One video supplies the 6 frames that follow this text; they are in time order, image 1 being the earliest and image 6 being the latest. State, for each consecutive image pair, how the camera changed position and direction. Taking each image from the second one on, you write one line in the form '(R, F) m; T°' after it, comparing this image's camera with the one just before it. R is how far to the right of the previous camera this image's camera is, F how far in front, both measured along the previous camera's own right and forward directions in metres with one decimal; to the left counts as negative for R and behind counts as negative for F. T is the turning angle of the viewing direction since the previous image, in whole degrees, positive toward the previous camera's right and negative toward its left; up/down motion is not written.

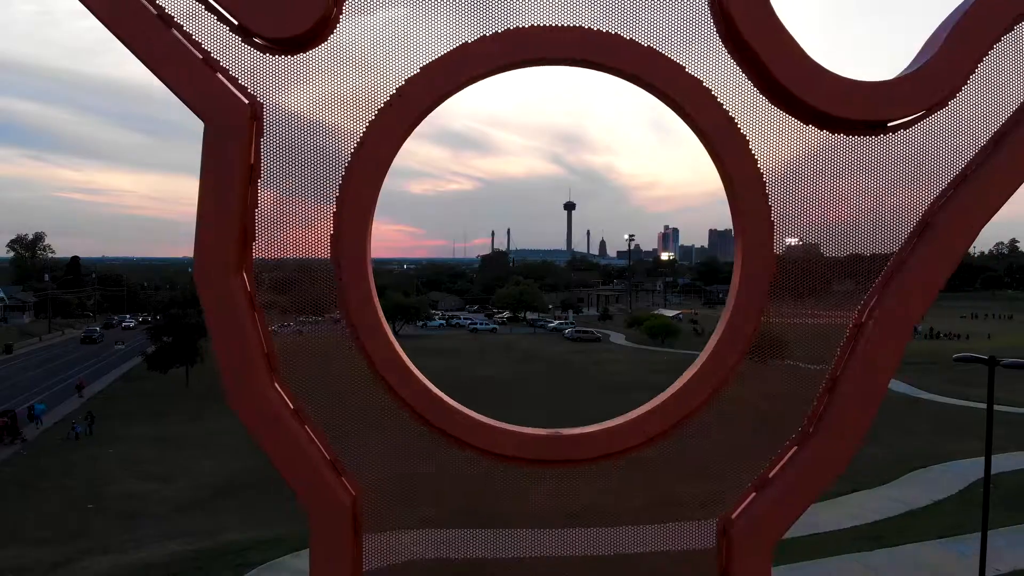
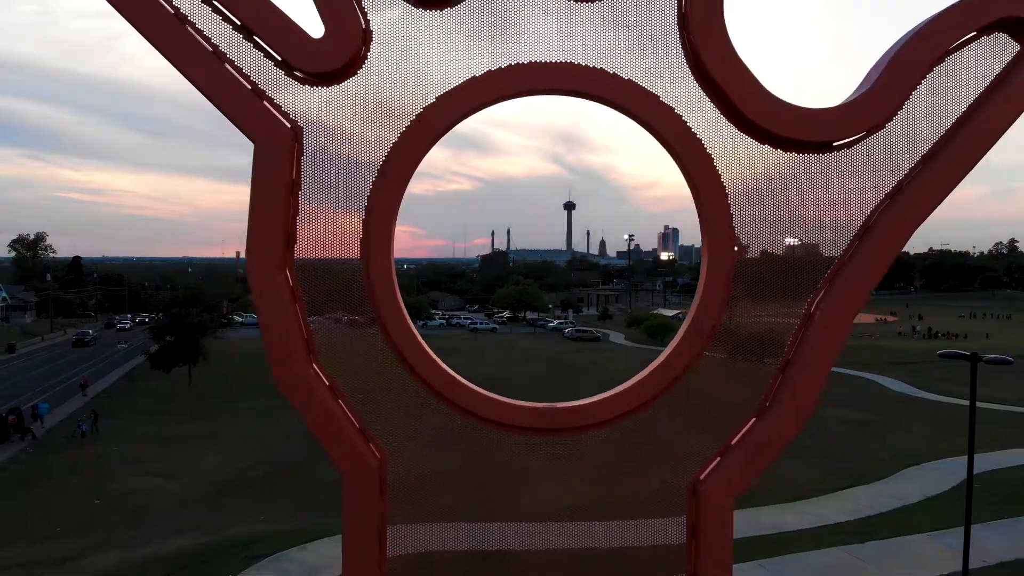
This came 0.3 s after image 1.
(0.0, -0.2) m; 0°
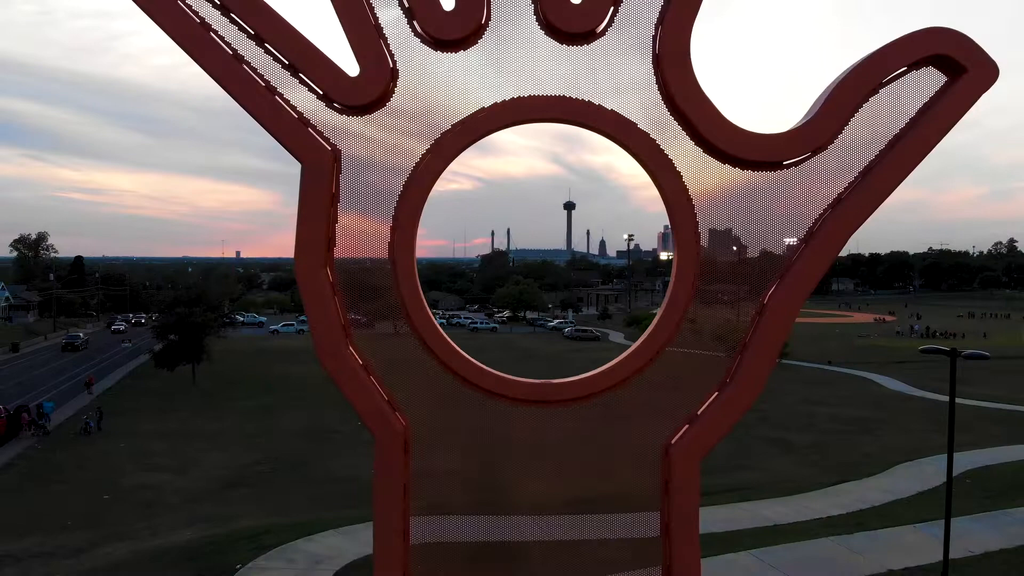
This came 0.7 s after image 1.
(0.0, -0.3) m; 0°
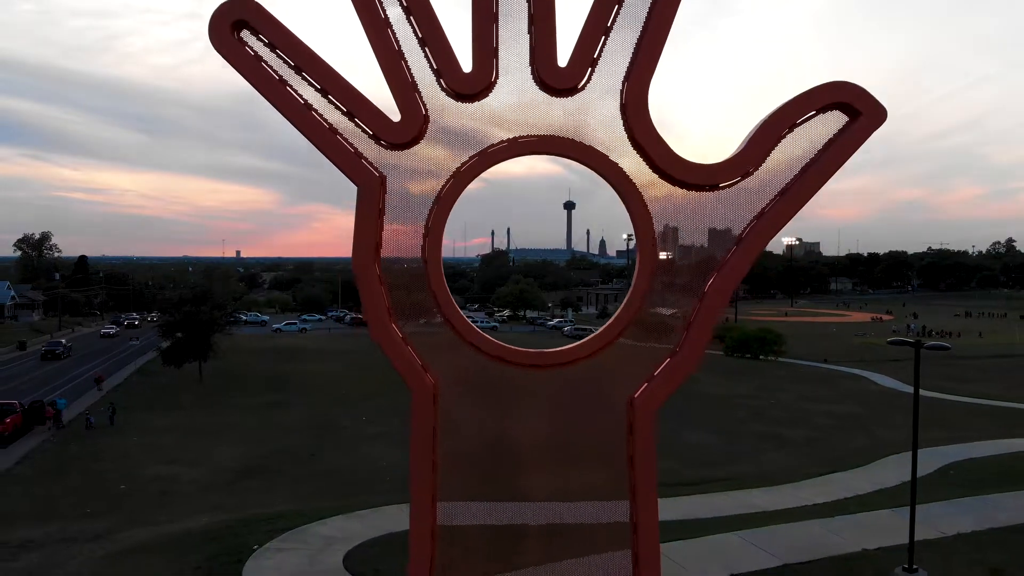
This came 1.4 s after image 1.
(0.0, -0.6) m; 0°
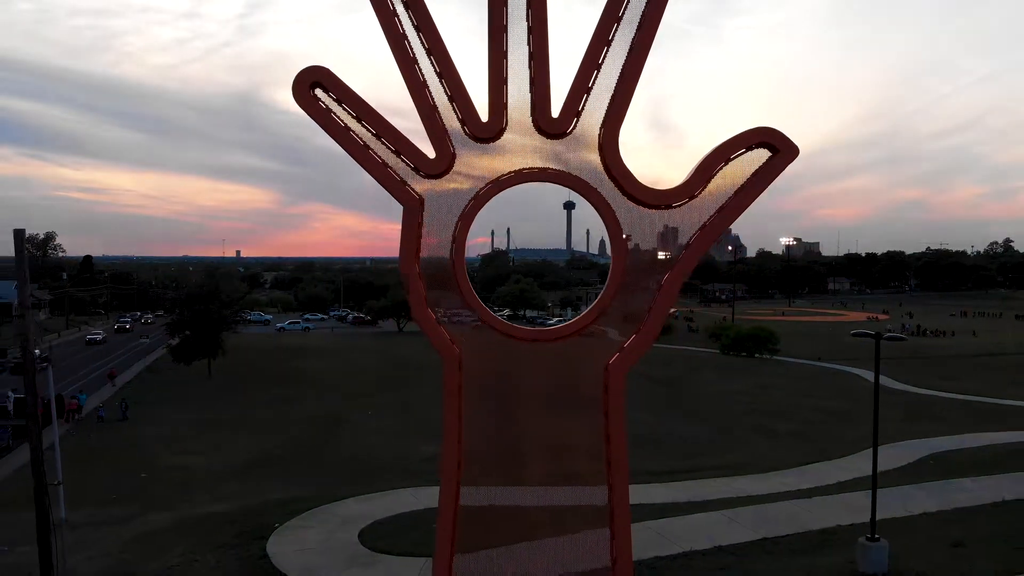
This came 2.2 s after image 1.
(0.0, -0.8) m; 0°
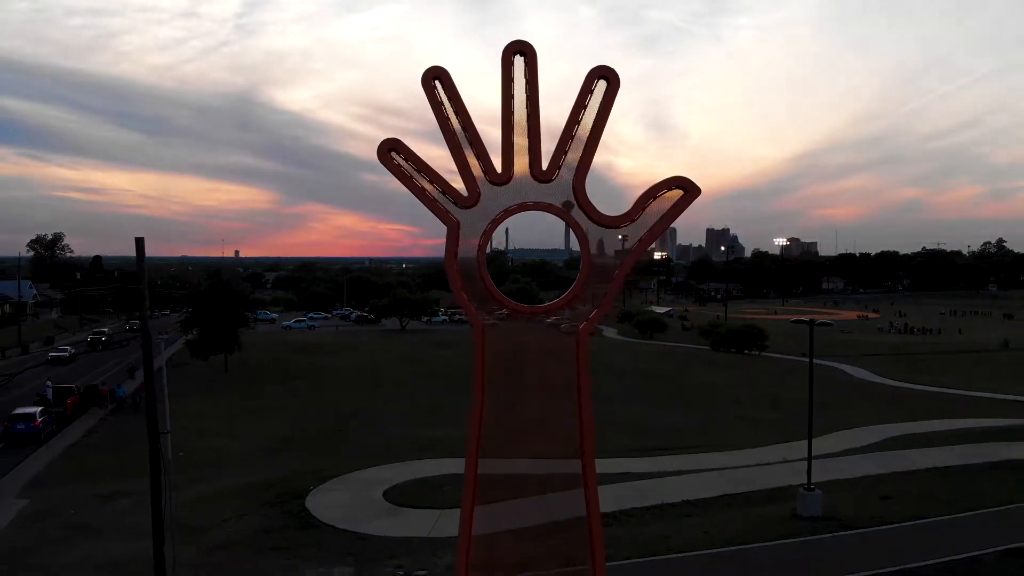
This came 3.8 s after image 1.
(0.0, -1.7) m; 0°
